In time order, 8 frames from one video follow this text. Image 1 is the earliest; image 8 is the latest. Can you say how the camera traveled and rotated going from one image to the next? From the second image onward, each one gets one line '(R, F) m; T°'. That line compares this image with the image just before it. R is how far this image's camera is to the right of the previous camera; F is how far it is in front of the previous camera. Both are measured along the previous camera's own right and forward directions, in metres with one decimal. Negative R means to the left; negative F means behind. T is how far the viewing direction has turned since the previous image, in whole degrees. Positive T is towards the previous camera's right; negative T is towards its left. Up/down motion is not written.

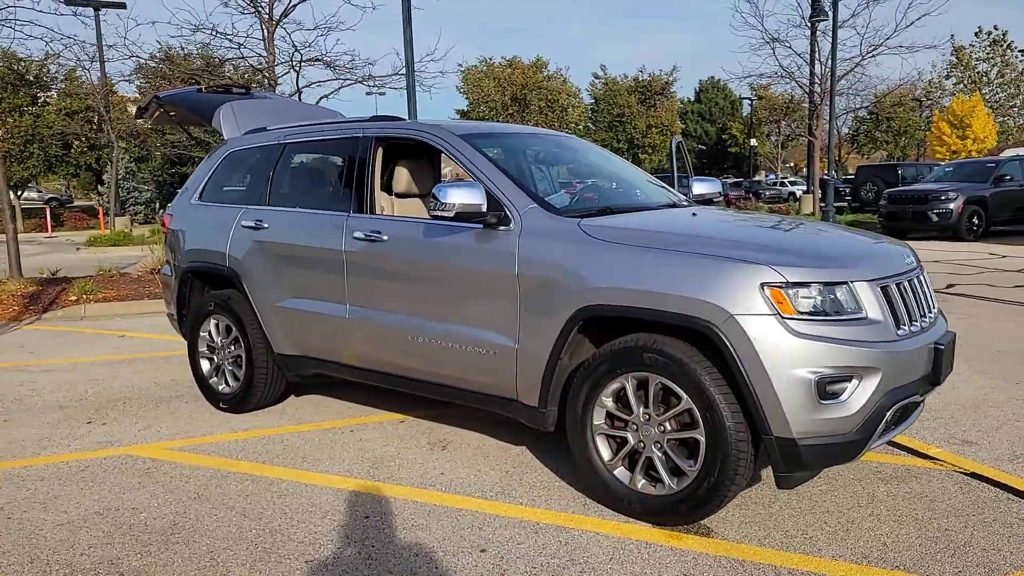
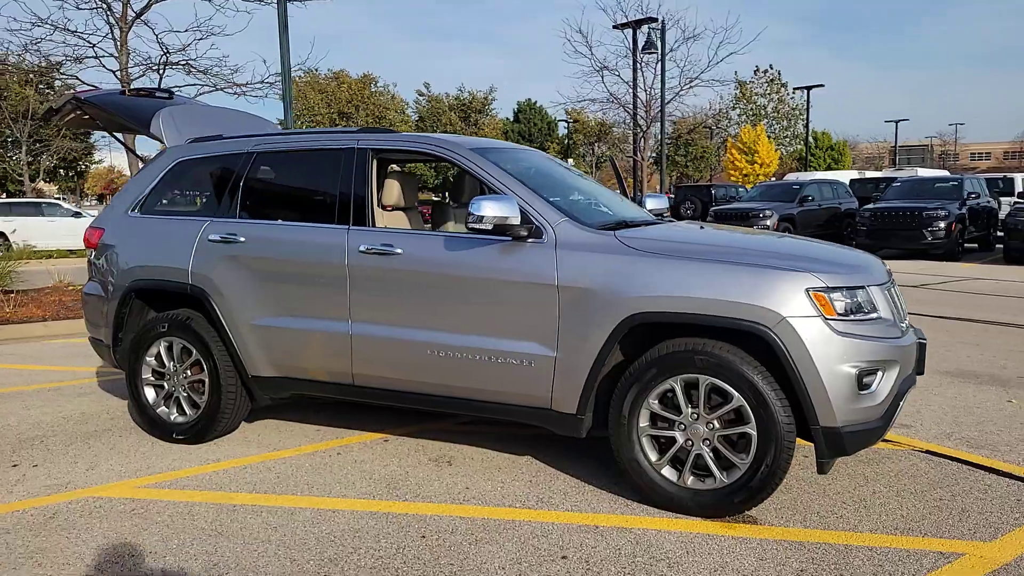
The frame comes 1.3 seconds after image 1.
(-1.1, +0.1) m; +14°
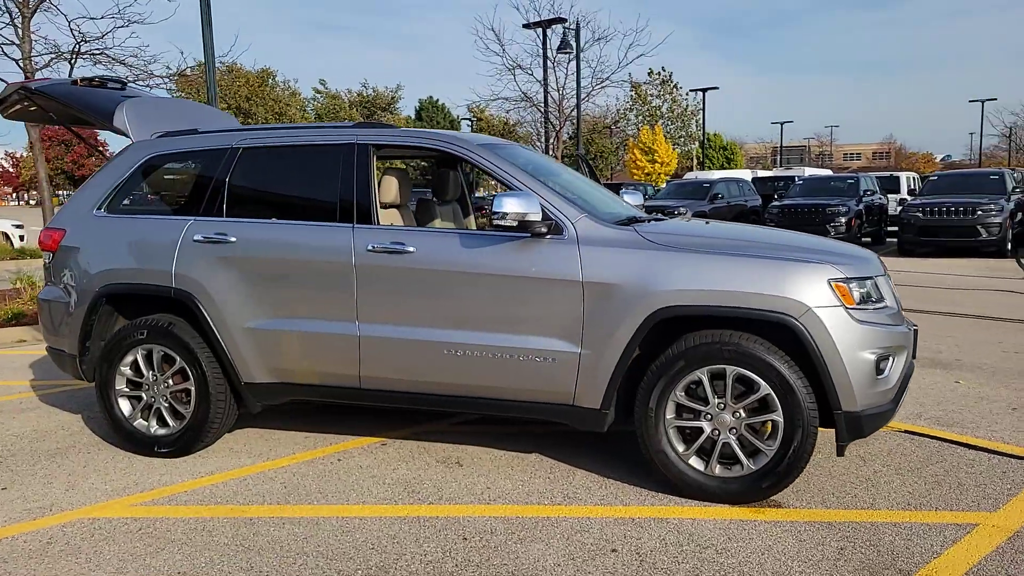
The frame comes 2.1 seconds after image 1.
(-0.6, +0.1) m; +7°
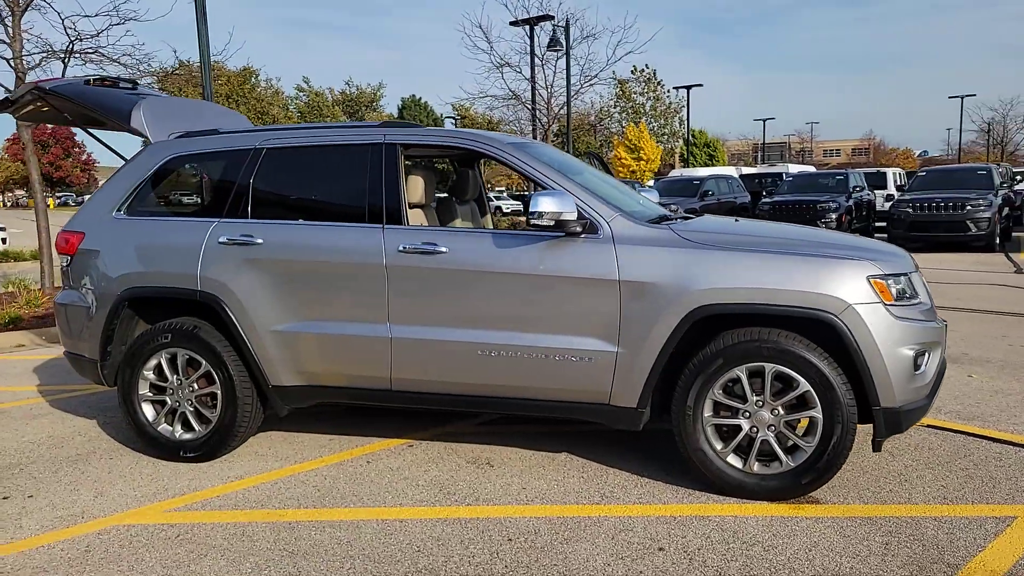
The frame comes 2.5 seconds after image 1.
(-0.3, 0.0) m; +1°
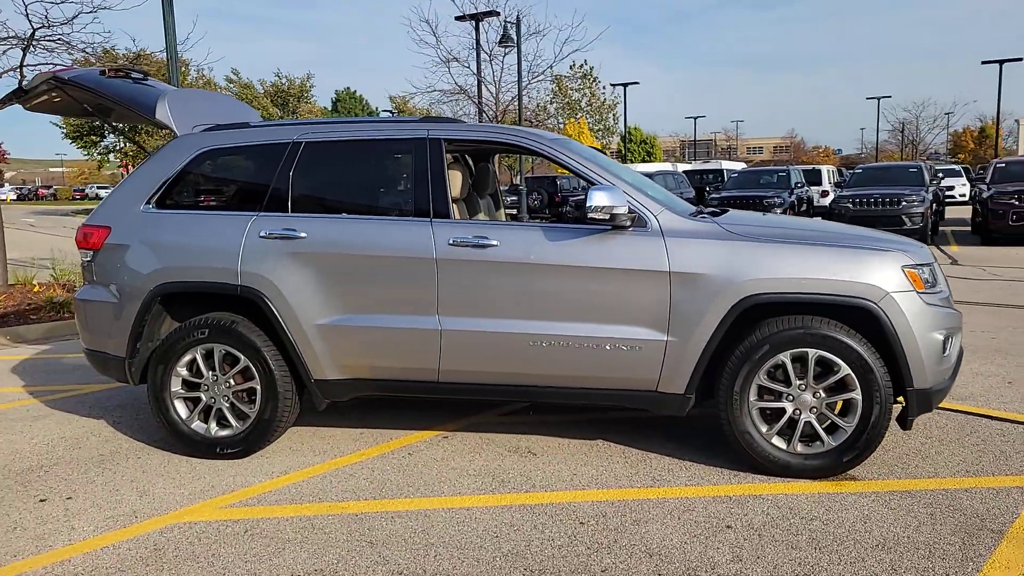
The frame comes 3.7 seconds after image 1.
(-0.6, -0.1) m; +5°
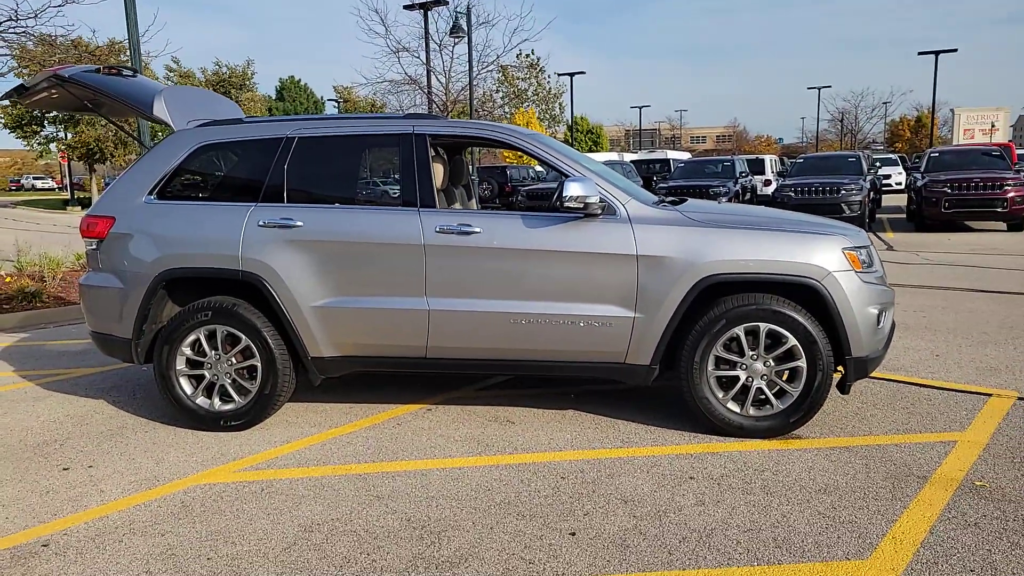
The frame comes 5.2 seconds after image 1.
(-0.2, -0.4) m; +4°
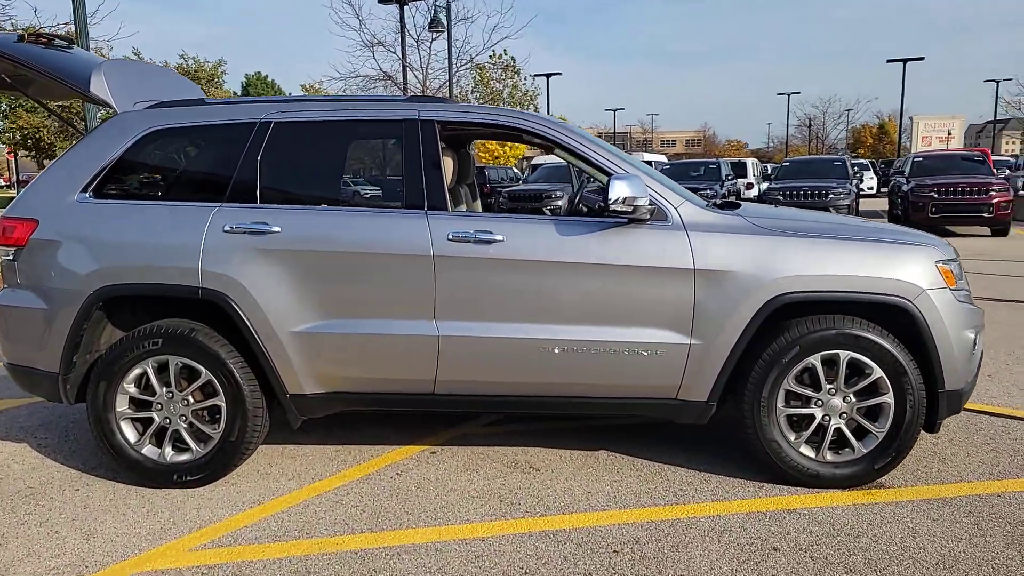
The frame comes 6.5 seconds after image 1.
(-0.3, +0.8) m; +2°
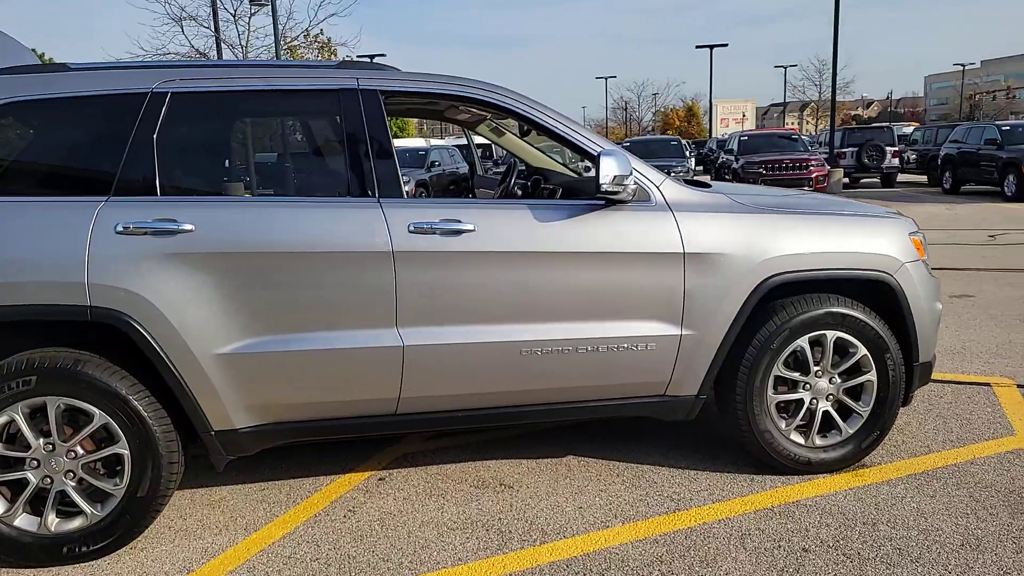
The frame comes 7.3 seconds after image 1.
(-0.6, +0.6) m; +13°
